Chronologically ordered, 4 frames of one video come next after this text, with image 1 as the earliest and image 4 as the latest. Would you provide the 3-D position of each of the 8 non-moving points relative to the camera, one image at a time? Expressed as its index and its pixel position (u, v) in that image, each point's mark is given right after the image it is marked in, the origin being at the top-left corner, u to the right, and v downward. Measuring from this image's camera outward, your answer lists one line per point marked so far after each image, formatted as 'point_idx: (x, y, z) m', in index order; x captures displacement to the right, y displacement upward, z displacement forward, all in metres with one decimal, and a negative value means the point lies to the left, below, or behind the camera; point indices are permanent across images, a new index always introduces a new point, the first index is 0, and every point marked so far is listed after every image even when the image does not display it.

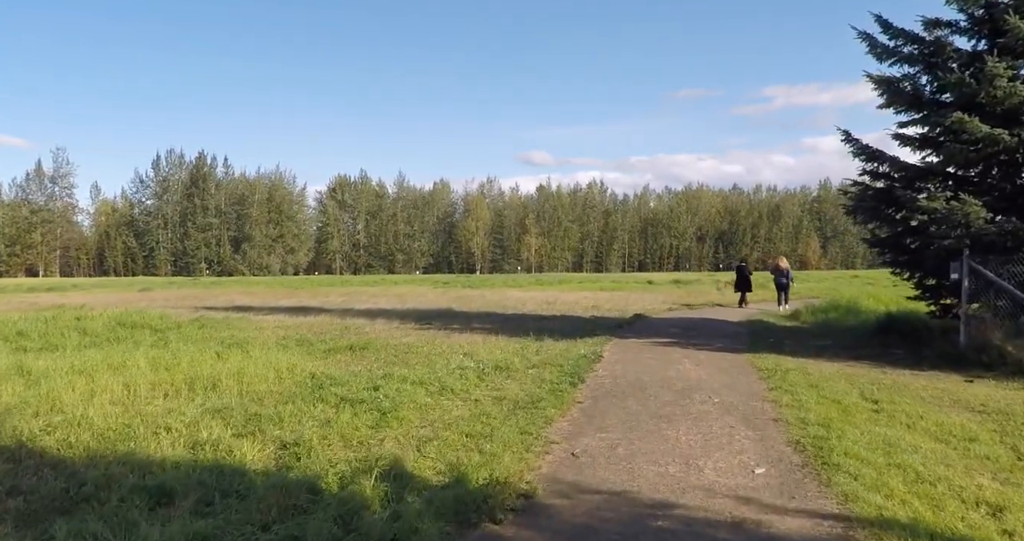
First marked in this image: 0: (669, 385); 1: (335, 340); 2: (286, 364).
0: (+1.9, -1.4, +10.5) m
1: (-3.5, -1.4, +17.1) m
2: (-3.3, -1.4, +12.6) m
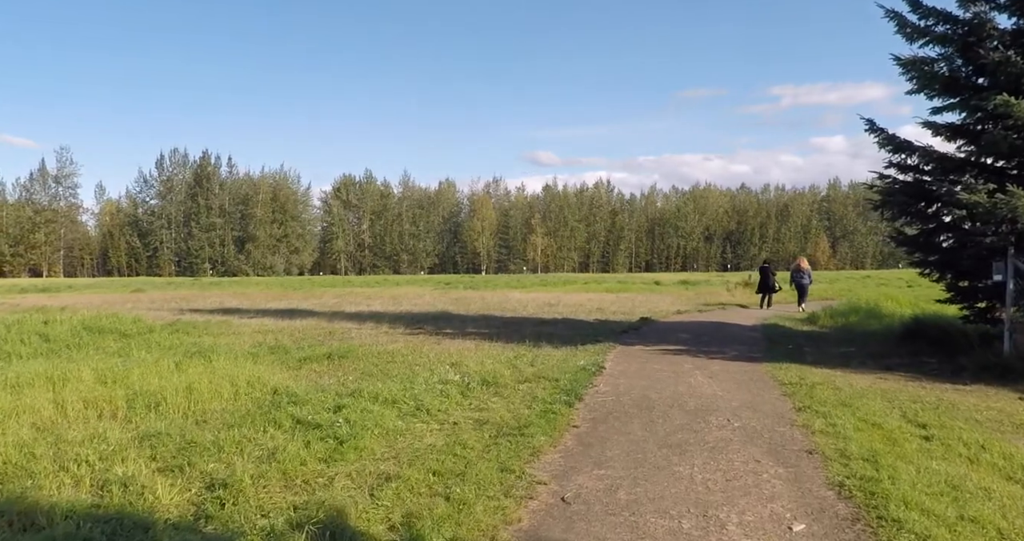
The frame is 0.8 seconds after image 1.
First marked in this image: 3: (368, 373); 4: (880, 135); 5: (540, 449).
0: (+1.8, -1.4, +9.1) m
1: (-3.6, -1.4, +15.7) m
2: (-3.4, -1.4, +11.2) m
3: (-2.0, -1.4, +12.2) m
4: (+7.1, +2.6, +16.9) m
5: (+0.2, -1.5, +7.2) m
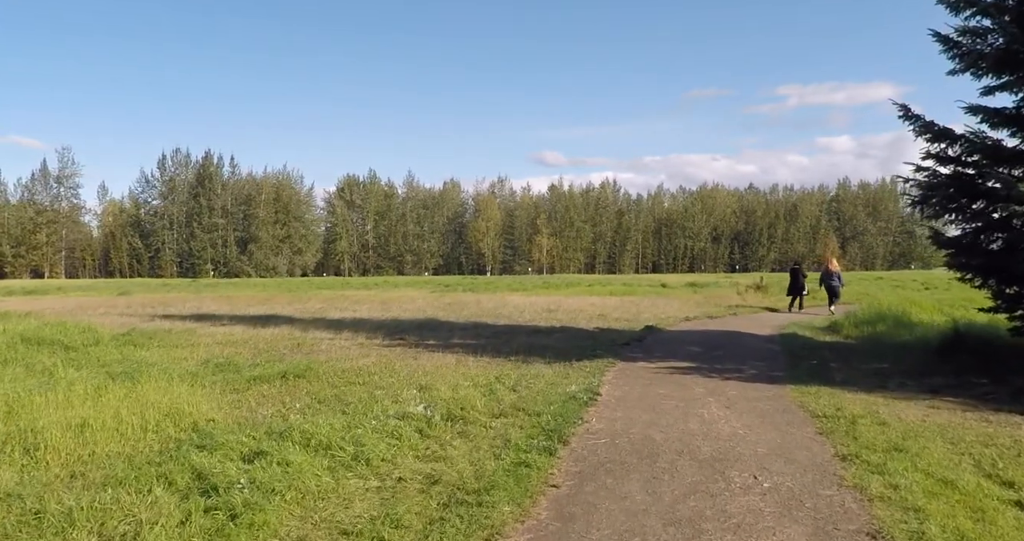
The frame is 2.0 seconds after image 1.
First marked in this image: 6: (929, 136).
0: (+1.5, -1.5, +7.2) m
1: (-3.8, -1.5, +13.8) m
2: (-3.7, -1.5, +9.4) m
3: (-2.3, -1.5, +10.3) m
4: (+6.9, +2.5, +14.9) m
5: (-0.1, -1.6, +5.3) m
6: (+7.0, +2.3, +14.6) m
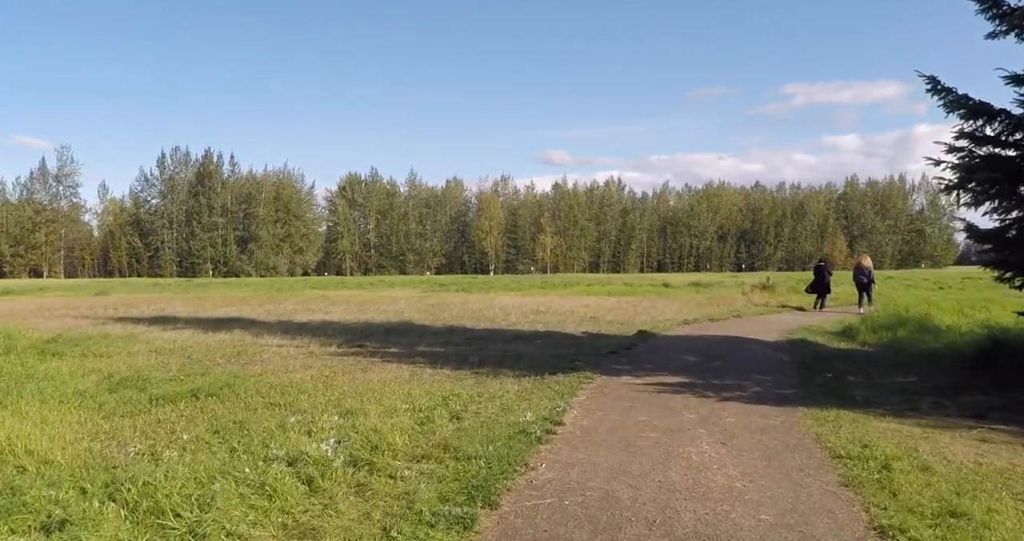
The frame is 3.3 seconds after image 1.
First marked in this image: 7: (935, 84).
0: (+0.9, -1.5, +5.1) m
1: (-4.3, -1.4, +11.8) m
2: (-4.2, -1.4, +7.4) m
3: (-2.8, -1.5, +8.3) m
4: (+6.4, +2.6, +12.8) m
5: (-0.6, -1.5, +3.2) m
6: (+6.5, +2.3, +12.5) m
7: (+6.4, +2.8, +13.0) m
